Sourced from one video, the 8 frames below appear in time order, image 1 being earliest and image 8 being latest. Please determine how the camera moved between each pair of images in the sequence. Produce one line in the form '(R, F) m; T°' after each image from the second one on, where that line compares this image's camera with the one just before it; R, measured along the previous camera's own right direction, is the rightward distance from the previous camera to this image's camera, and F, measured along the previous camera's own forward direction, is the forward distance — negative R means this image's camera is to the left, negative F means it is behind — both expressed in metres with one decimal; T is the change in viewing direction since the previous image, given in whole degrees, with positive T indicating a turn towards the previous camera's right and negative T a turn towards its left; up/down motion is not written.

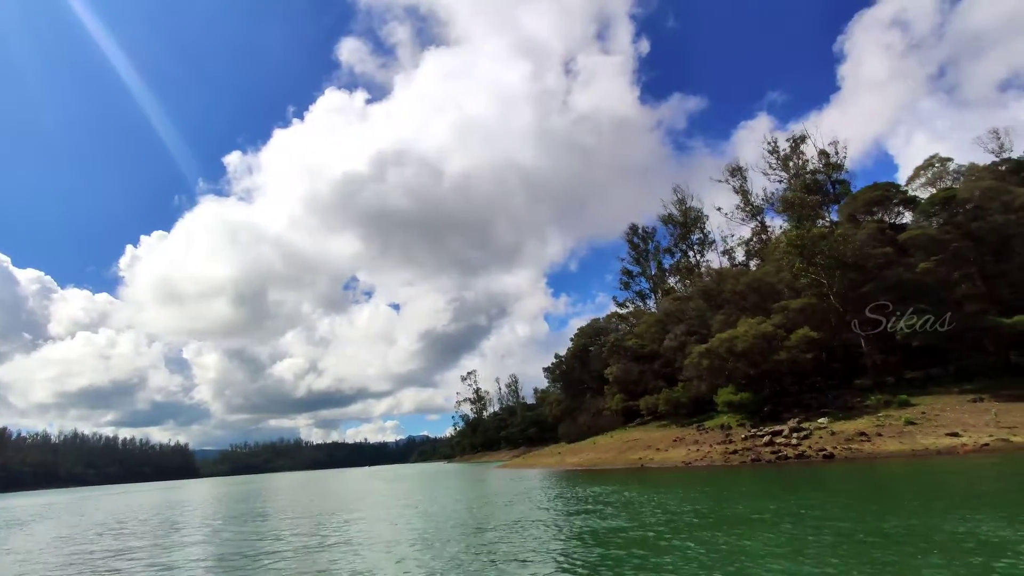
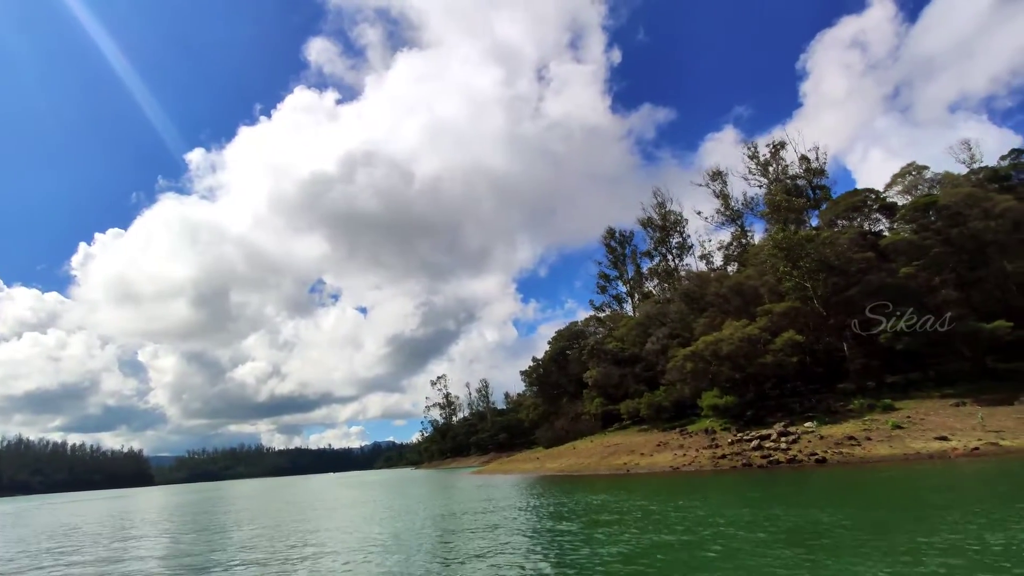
(-0.5, +0.8) m; +3°
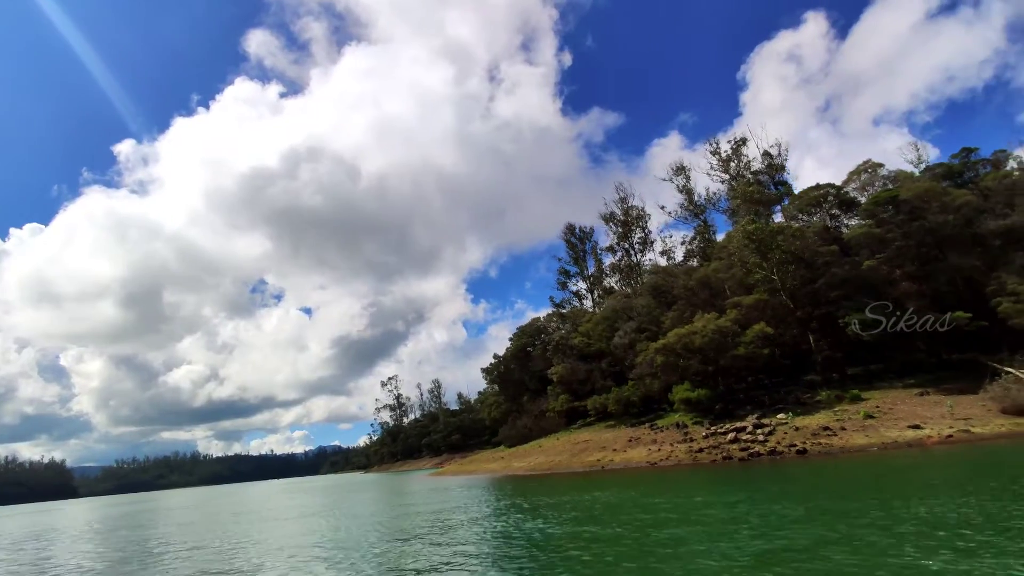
(-0.7, +1.0) m; +5°
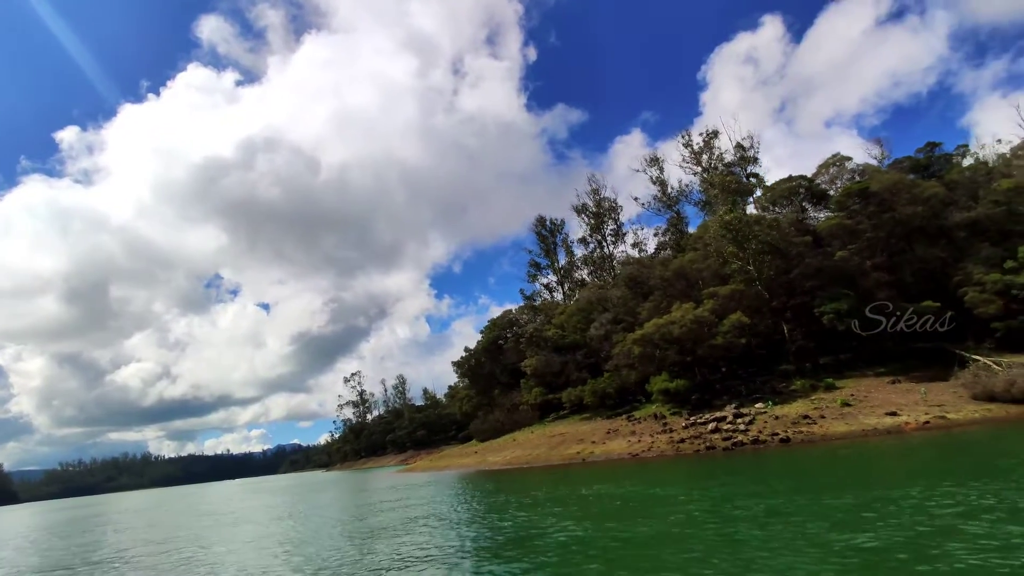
(-0.5, +0.6) m; +4°
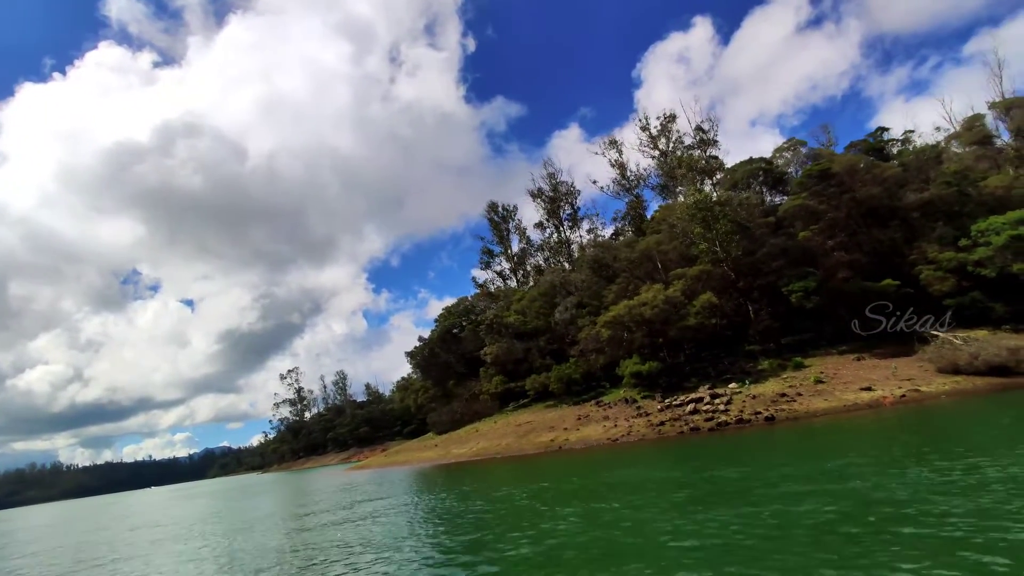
(-1.0, +1.2) m; +6°
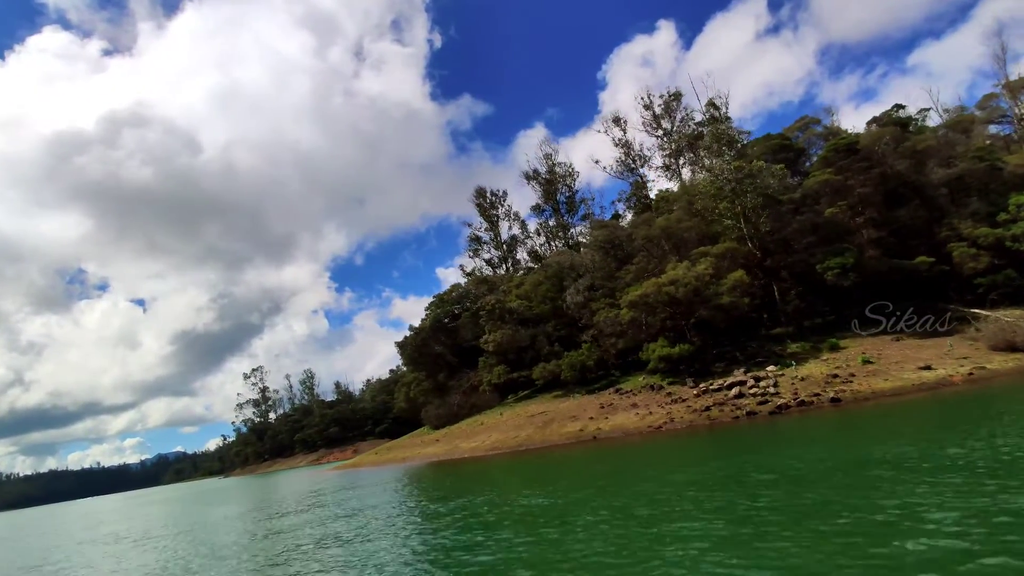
(-1.8, +1.9) m; +4°
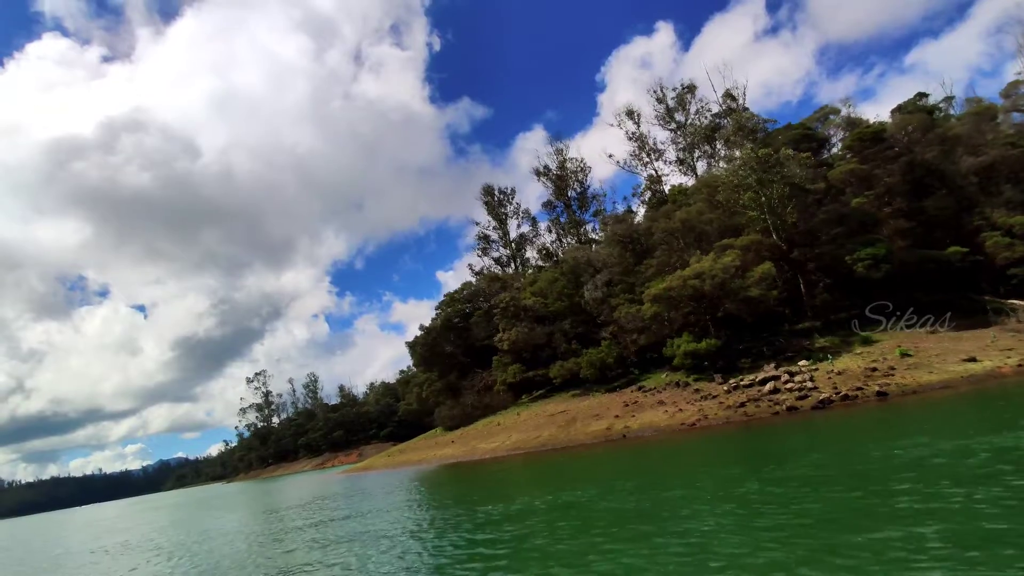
(-0.6, +0.6) m; 0°
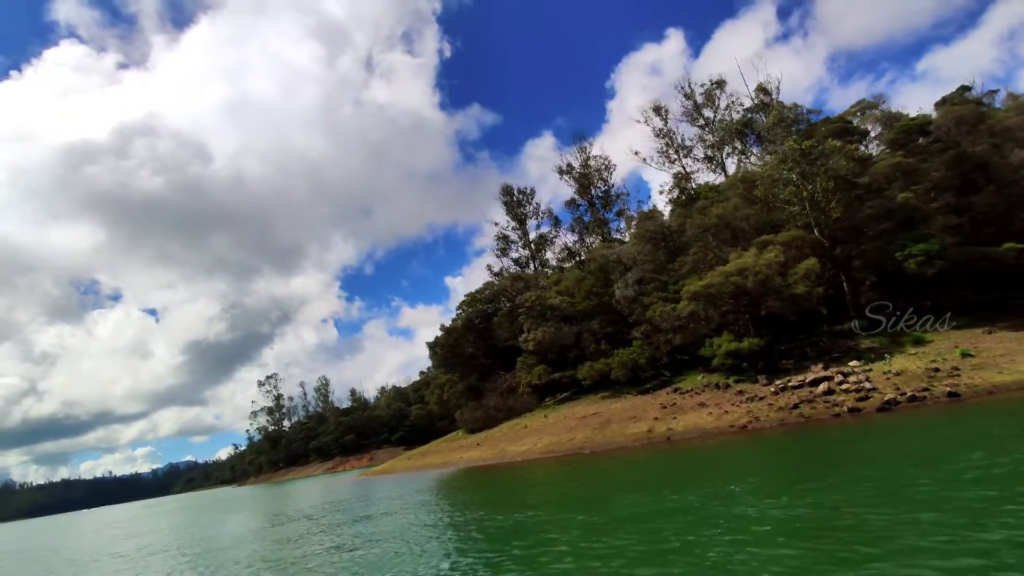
(-0.8, +0.7) m; -1°
